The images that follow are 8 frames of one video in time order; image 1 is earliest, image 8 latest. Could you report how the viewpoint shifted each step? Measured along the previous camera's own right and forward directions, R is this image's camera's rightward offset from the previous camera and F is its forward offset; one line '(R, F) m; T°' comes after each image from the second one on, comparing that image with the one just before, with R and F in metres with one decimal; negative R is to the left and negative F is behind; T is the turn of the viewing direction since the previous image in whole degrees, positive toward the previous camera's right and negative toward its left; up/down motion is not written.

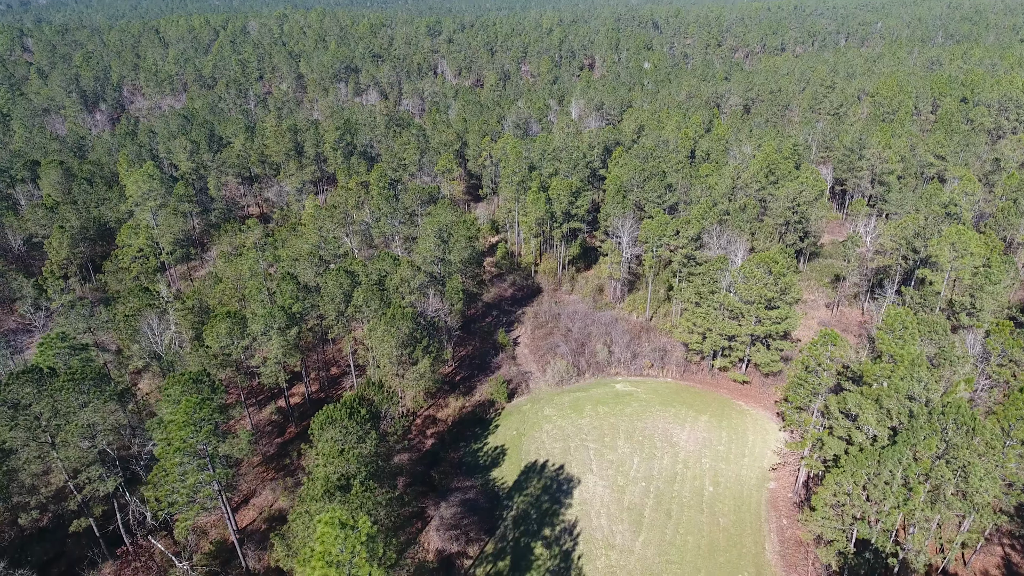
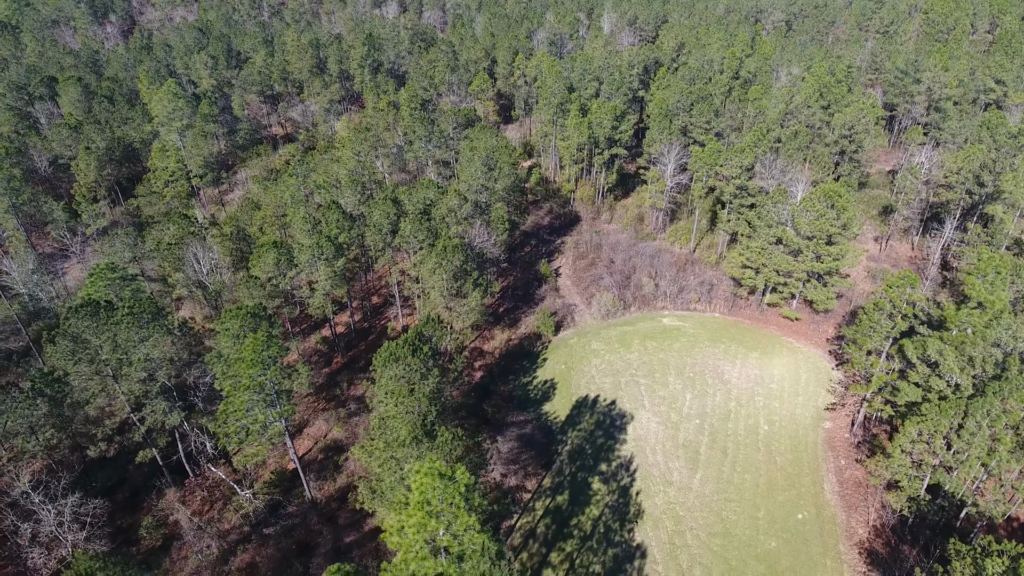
(-2.8, +1.3) m; -1°
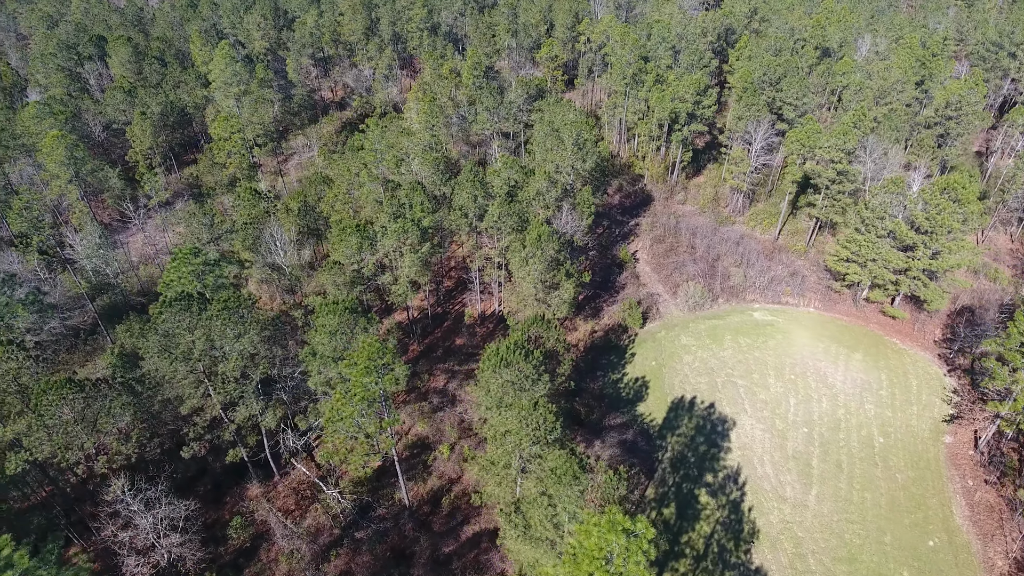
(-4.6, +2.6) m; -2°
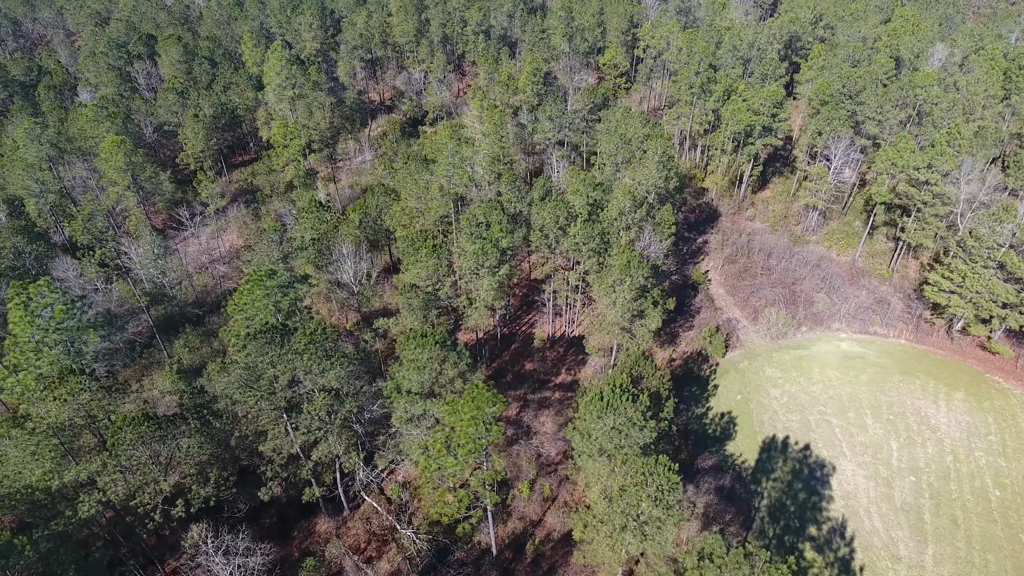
(-3.7, +2.3) m; -2°
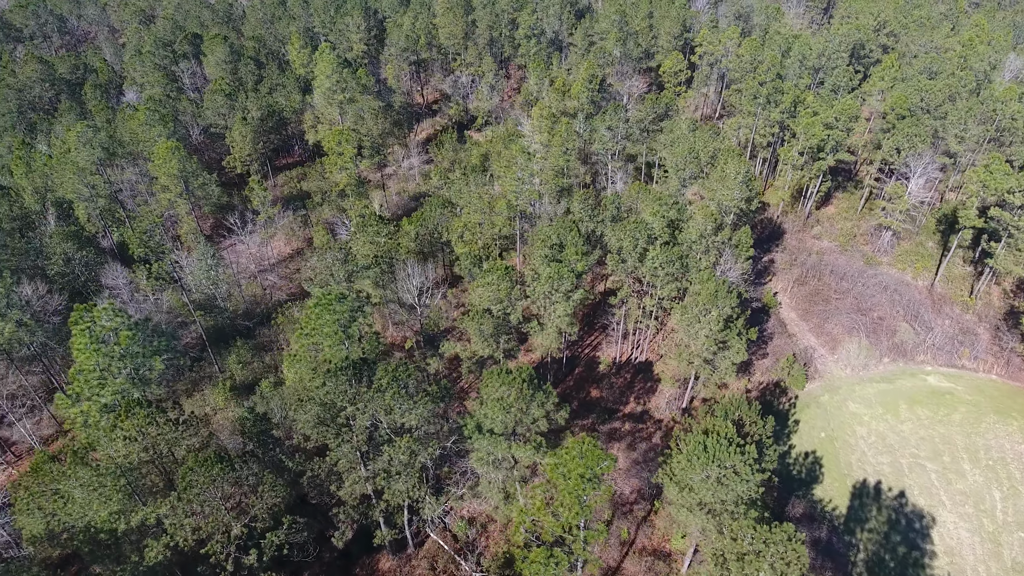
(-3.0, +2.0) m; -2°
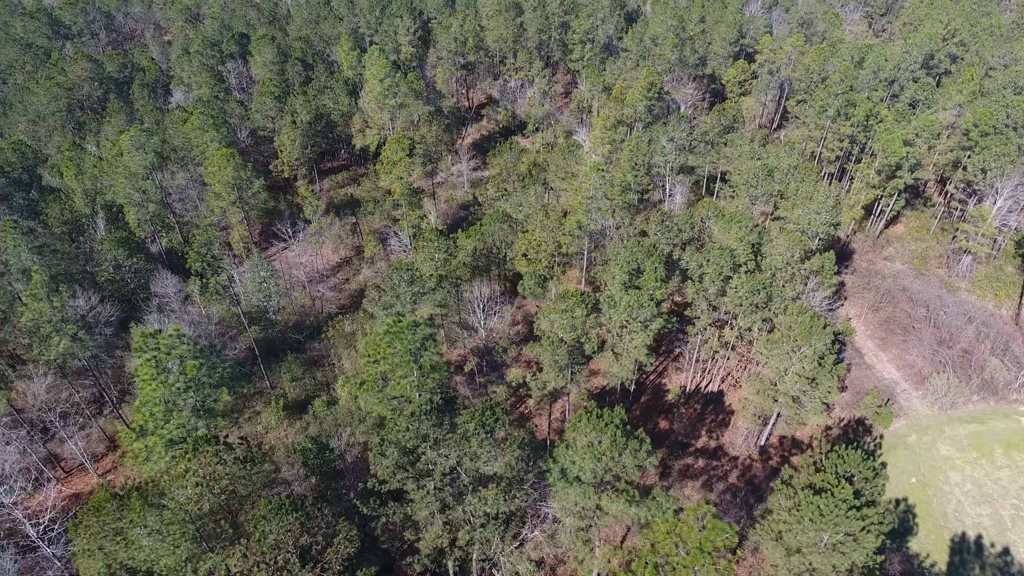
(-2.7, +1.9) m; -2°
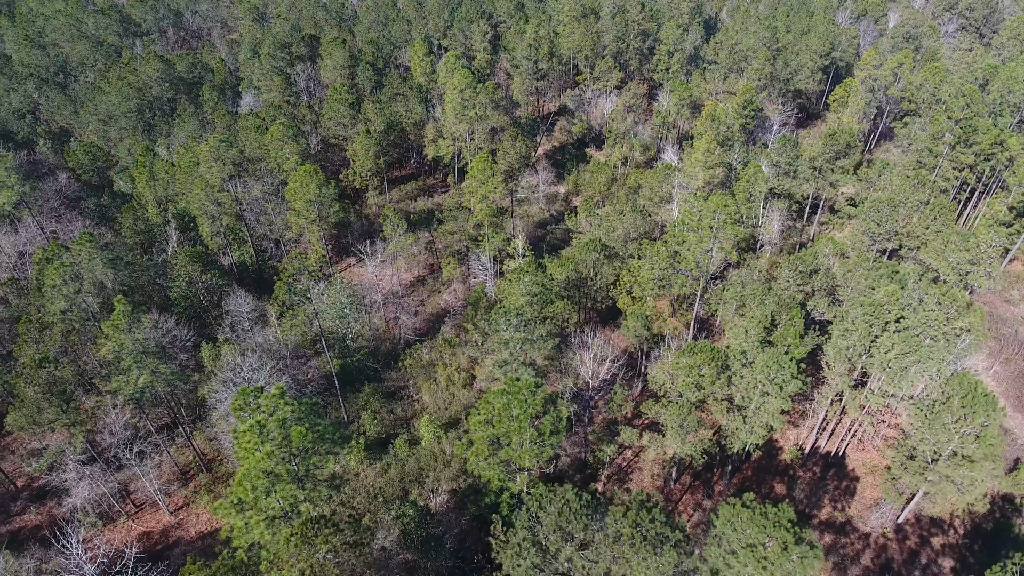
(-4.0, +3.1) m; -3°
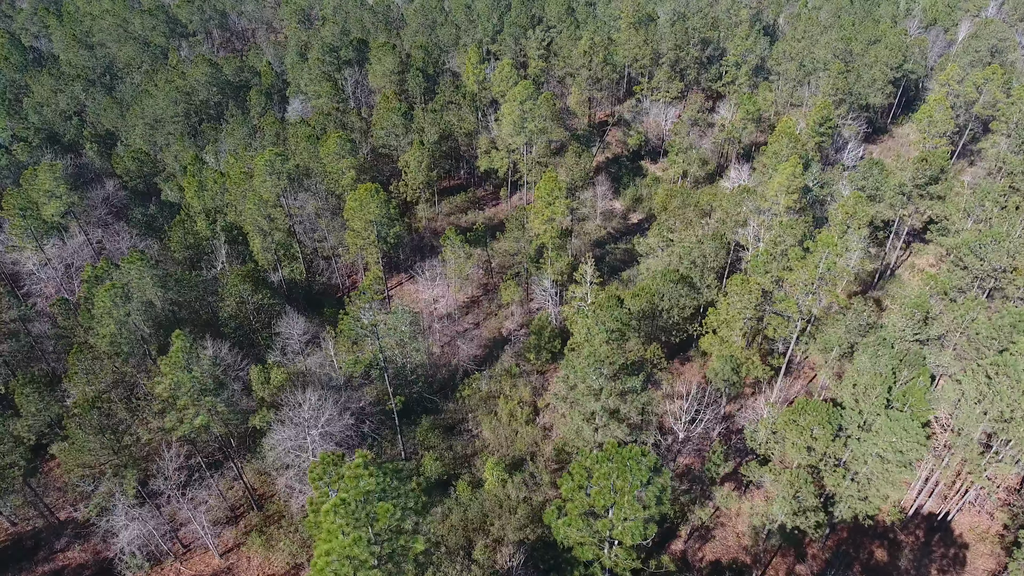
(-2.8, +2.6) m; -2°
